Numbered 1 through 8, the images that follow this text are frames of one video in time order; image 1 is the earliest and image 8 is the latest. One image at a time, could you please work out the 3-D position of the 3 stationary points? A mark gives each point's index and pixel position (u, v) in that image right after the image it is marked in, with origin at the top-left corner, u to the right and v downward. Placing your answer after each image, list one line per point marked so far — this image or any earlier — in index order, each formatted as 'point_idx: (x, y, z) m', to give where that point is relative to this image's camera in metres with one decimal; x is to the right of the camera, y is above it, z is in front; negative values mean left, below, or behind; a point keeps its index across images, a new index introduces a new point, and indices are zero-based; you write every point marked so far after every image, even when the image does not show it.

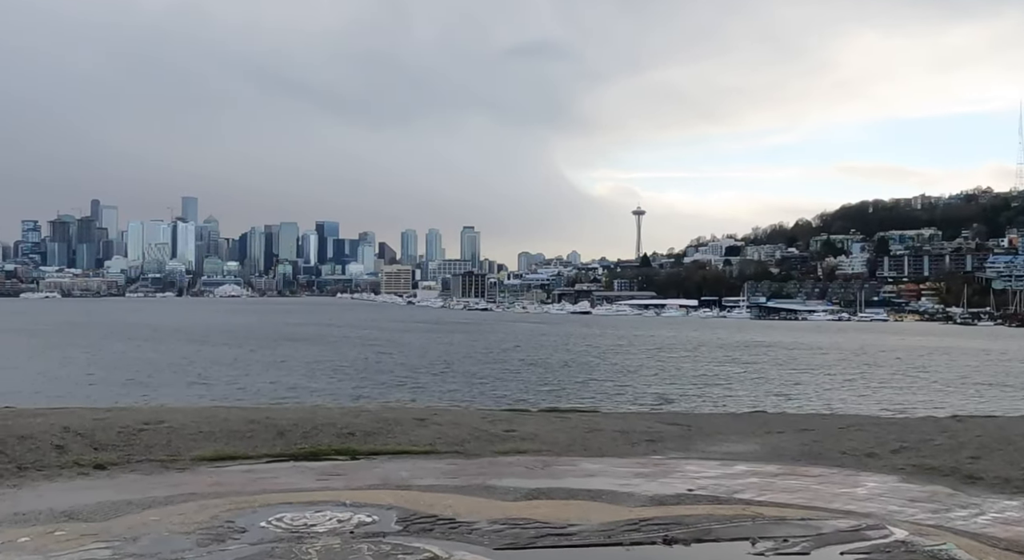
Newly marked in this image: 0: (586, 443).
0: (+0.9, -1.9, +11.1) m
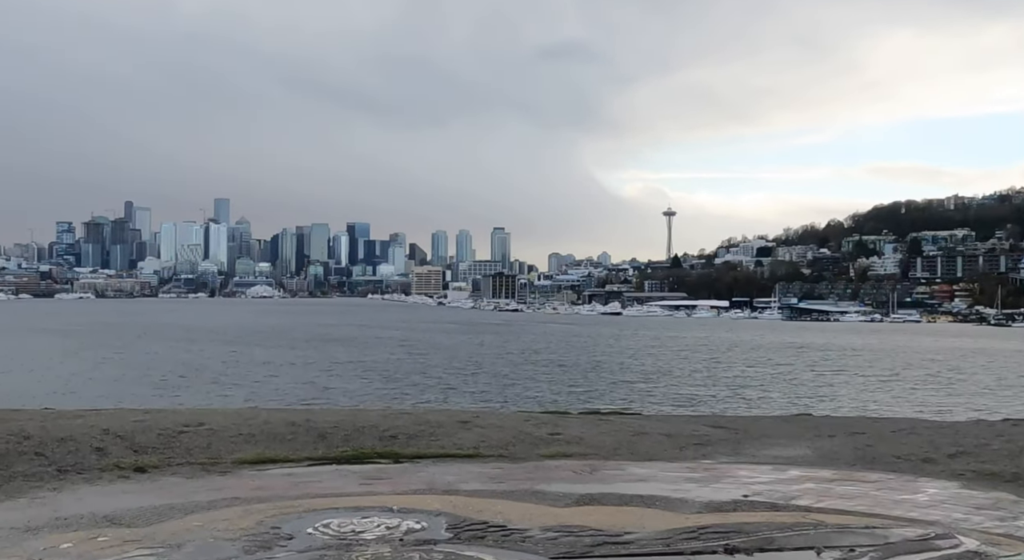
0: (+1.4, -1.9, +10.8) m
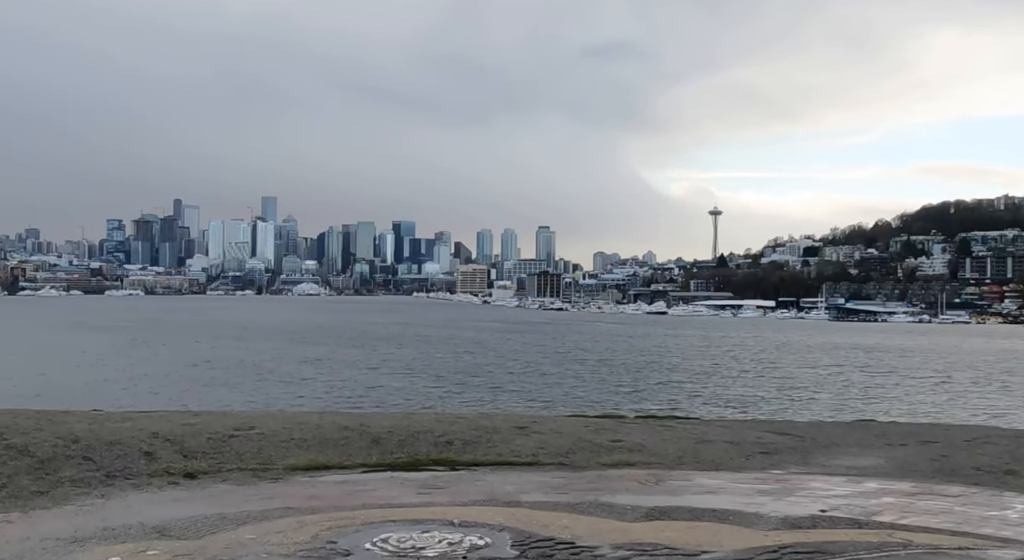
0: (+2.0, -1.9, +10.3) m
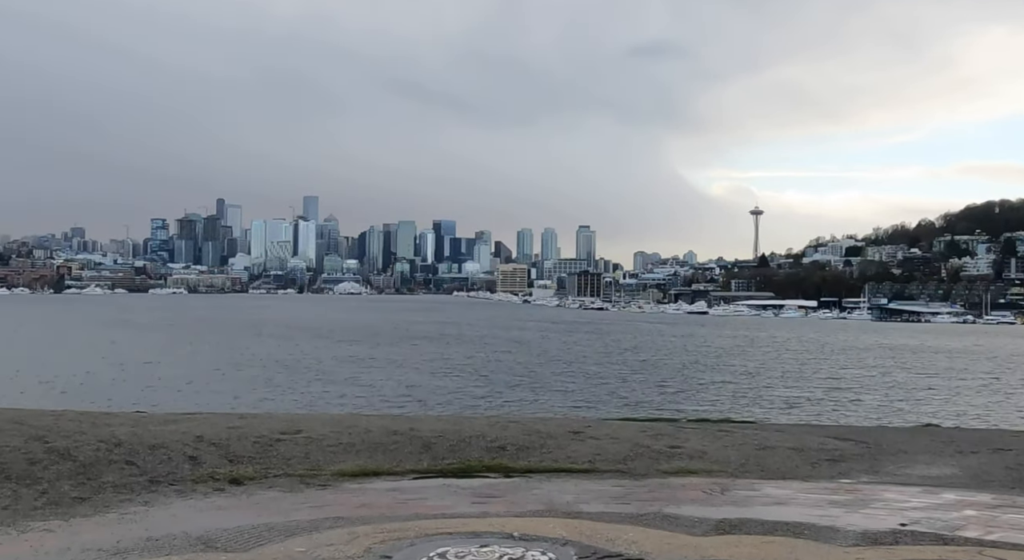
0: (+2.6, -1.9, +9.8) m
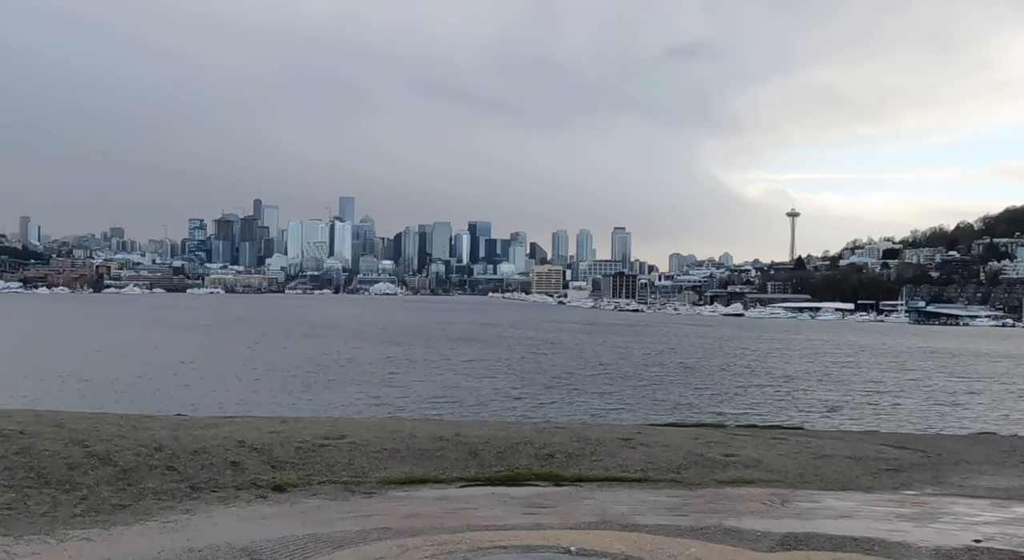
0: (+3.0, -1.9, +9.4) m
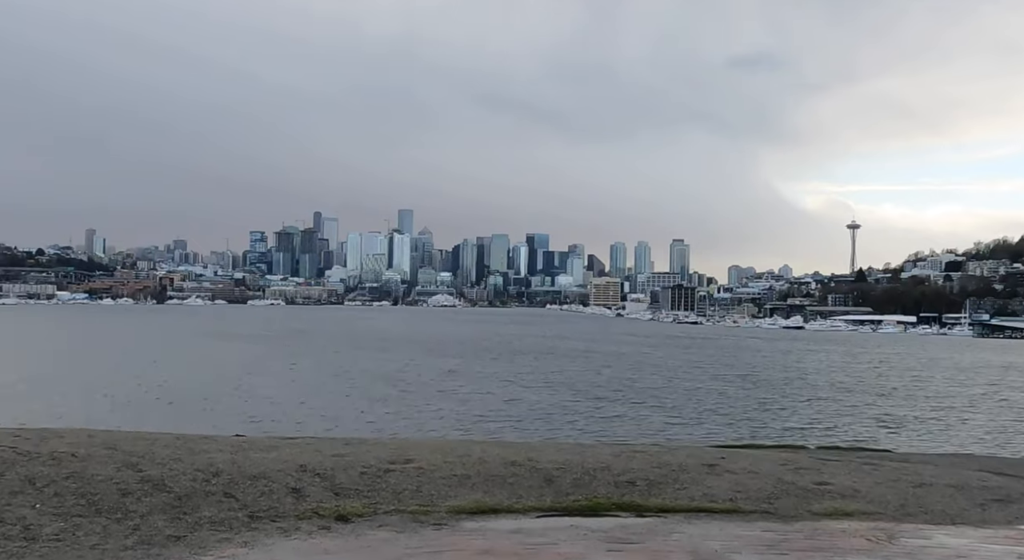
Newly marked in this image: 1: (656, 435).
0: (+3.7, -2.0, +8.7) m
1: (+2.9, -3.1, +19.6) m
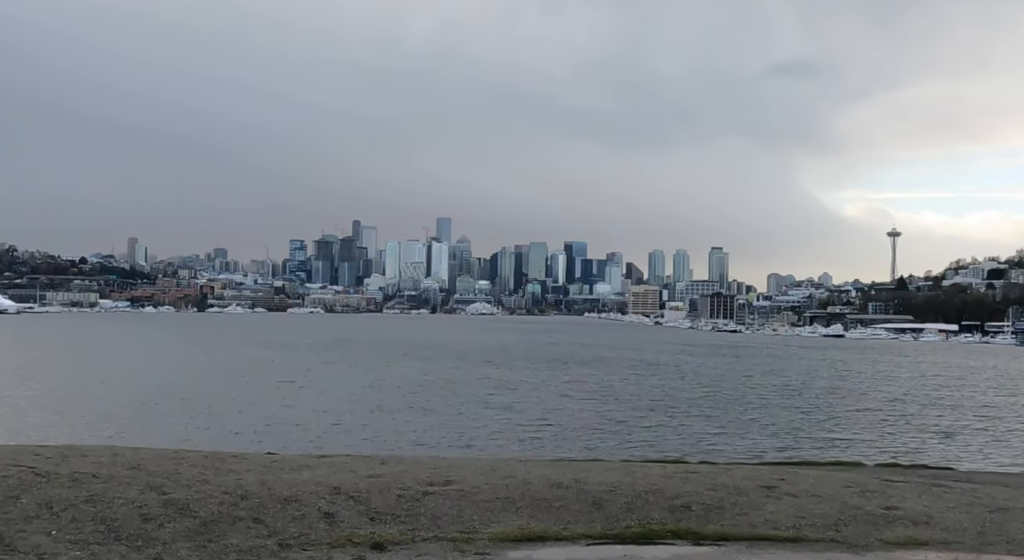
0: (+4.1, -2.1, +8.0) m
1: (+3.7, -3.3, +19.0) m
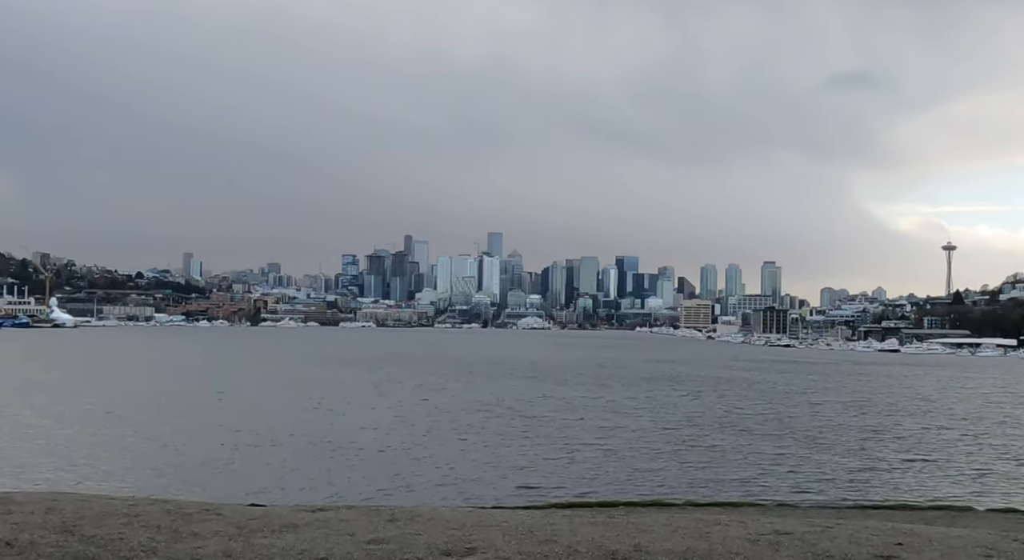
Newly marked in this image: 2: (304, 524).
0: (+4.4, -2.2, +6.2) m
1: (+4.6, -3.5, +17.1) m
2: (-1.3, -1.5, +6.1) m
